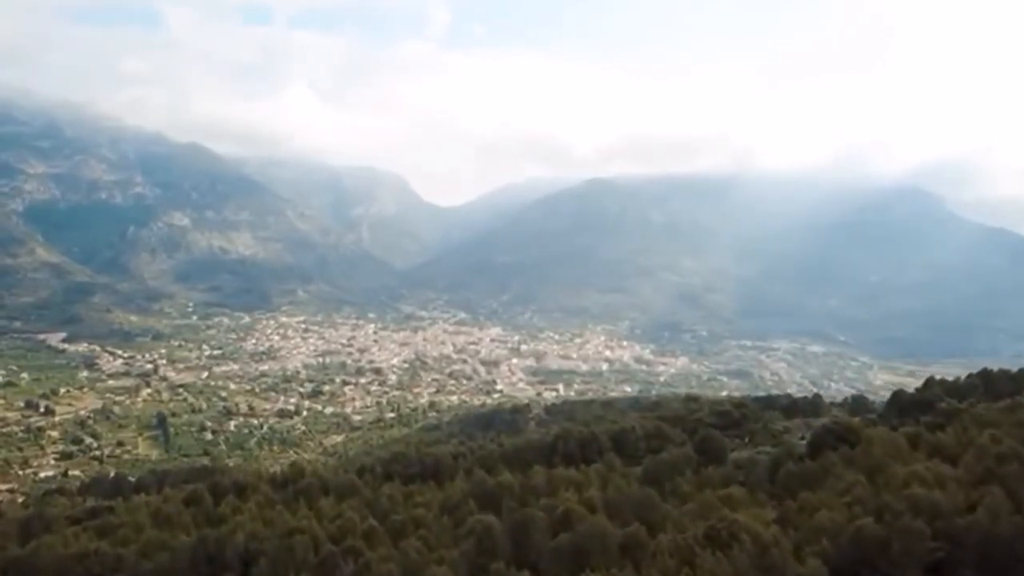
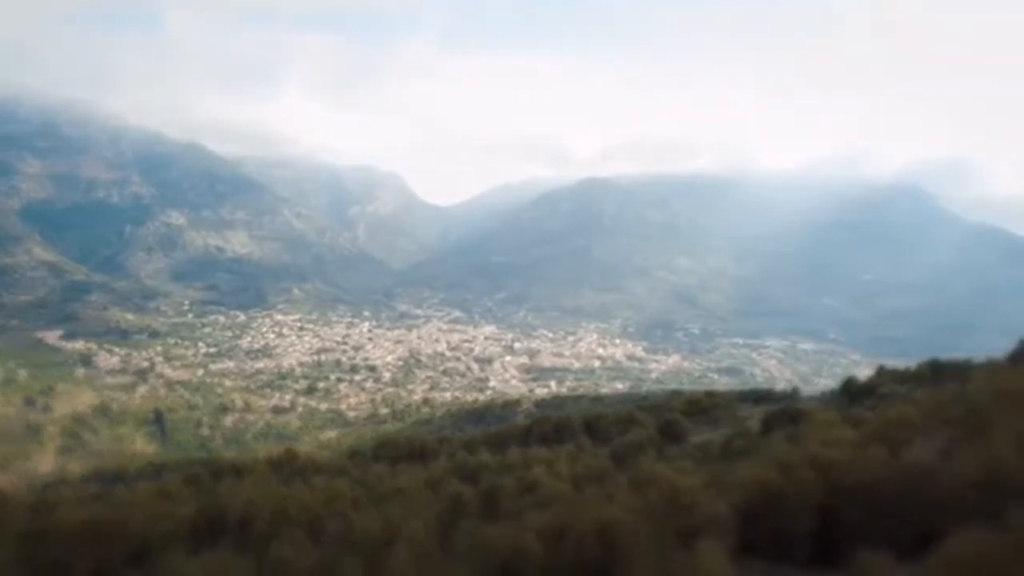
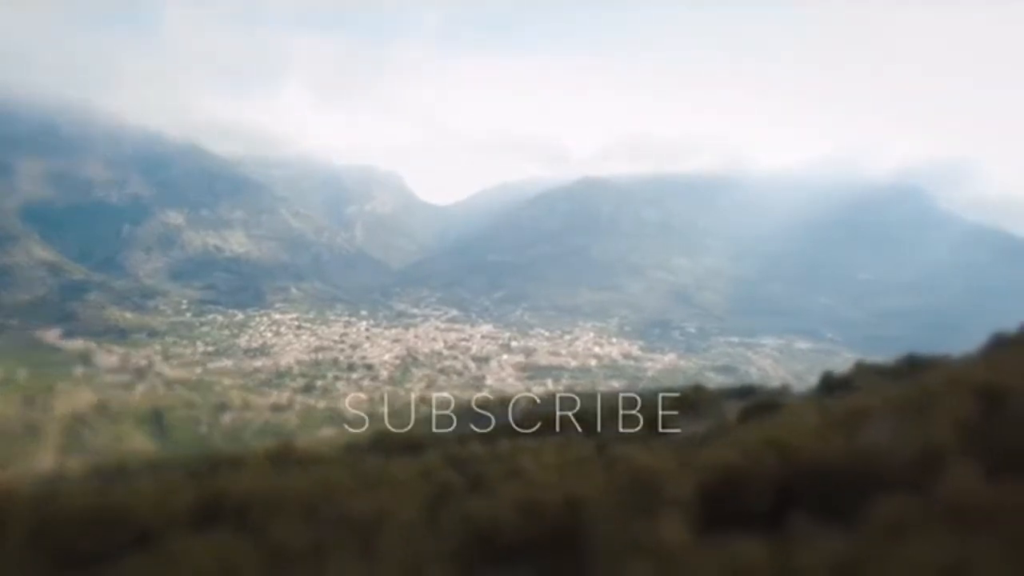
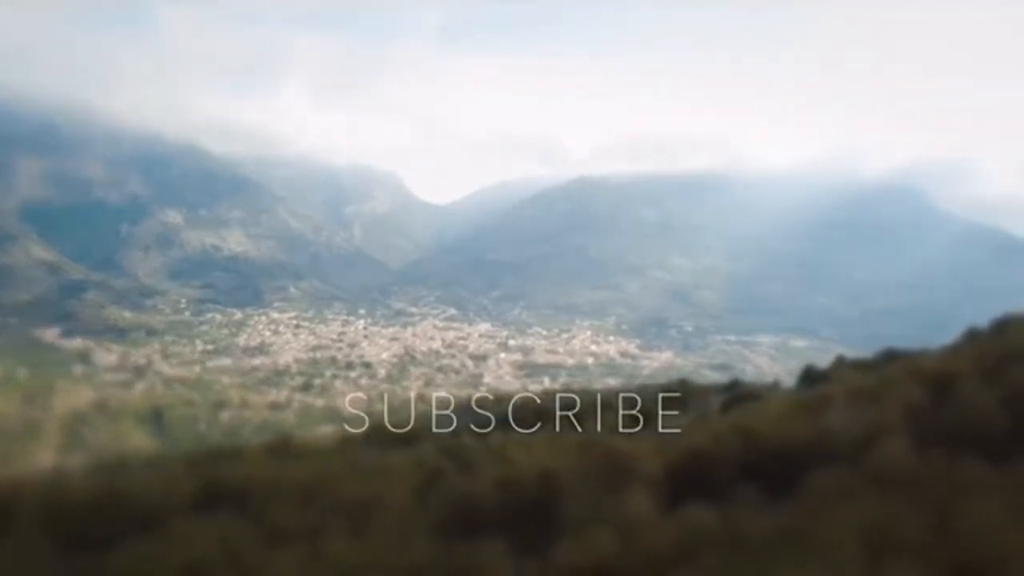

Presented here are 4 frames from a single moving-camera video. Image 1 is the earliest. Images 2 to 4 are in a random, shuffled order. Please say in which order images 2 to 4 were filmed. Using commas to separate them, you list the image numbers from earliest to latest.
2, 3, 4
